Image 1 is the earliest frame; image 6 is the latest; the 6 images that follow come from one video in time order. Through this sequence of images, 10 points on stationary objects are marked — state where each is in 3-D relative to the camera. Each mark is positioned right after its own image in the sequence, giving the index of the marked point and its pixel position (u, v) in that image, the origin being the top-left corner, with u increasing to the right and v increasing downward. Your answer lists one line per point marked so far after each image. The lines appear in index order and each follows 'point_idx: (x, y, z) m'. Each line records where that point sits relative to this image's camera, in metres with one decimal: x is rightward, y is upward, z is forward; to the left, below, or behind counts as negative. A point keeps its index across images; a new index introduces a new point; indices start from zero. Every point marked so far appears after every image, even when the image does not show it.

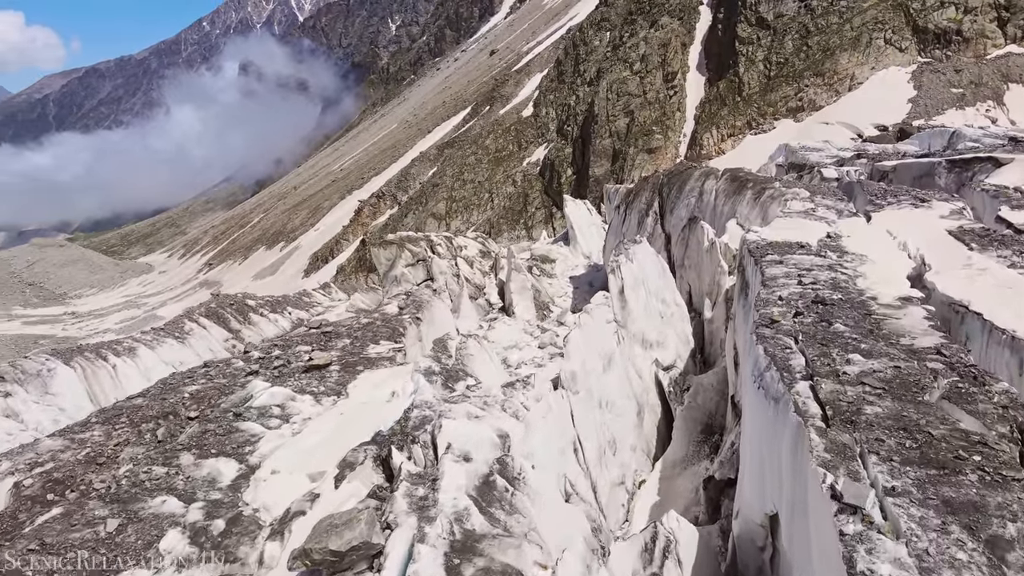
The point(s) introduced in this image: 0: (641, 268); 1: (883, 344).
0: (+1.8, +0.3, +10.5) m
1: (+2.5, -0.4, +5.0) m
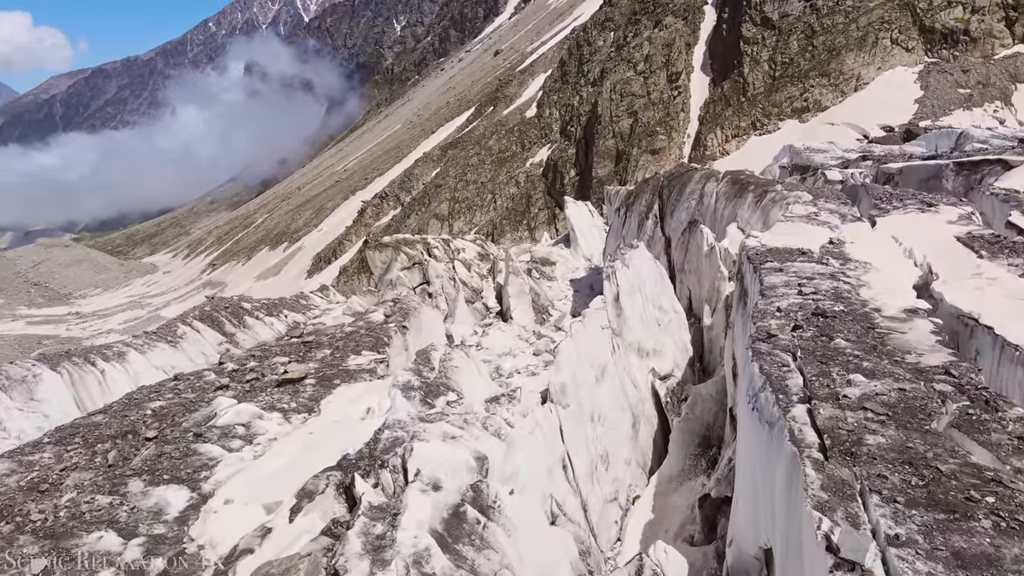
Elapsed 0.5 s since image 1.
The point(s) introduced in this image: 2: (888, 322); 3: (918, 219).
0: (+1.7, +0.2, +10.2) m
1: (+2.4, -0.5, +4.7) m
2: (+2.9, -0.3, +5.6) m
3: (+4.9, +0.8, +8.9) m
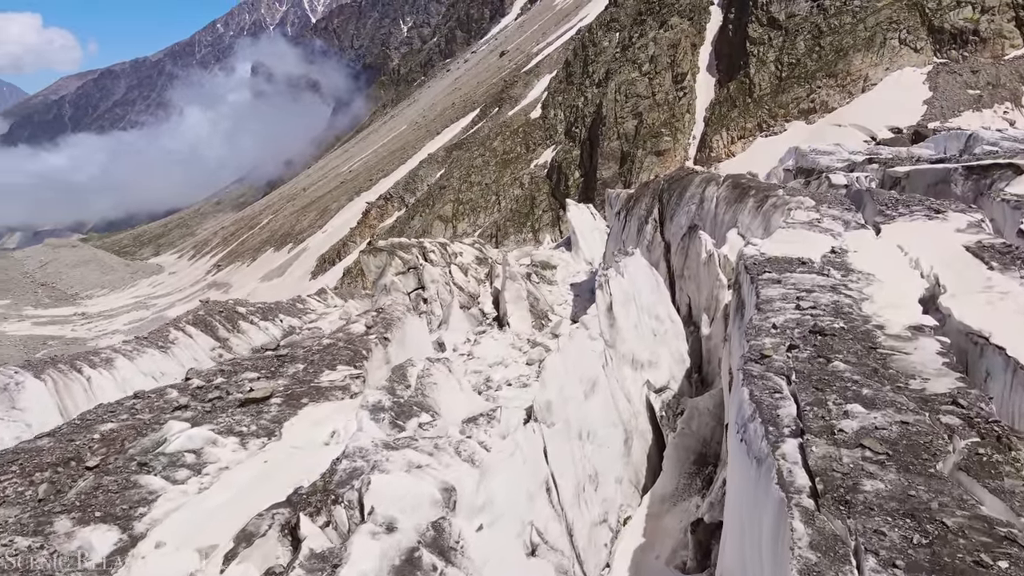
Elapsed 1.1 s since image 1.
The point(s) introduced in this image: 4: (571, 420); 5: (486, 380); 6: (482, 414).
0: (+1.6, +0.1, +9.8) m
1: (+2.2, -0.6, +4.3) m
2: (+2.7, -0.4, +5.2) m
3: (+4.8, +0.7, +8.5) m
4: (+0.6, -1.3, +7.3) m
5: (-0.4, -1.3, +10.2) m
6: (-0.3, -1.1, +6.4) m
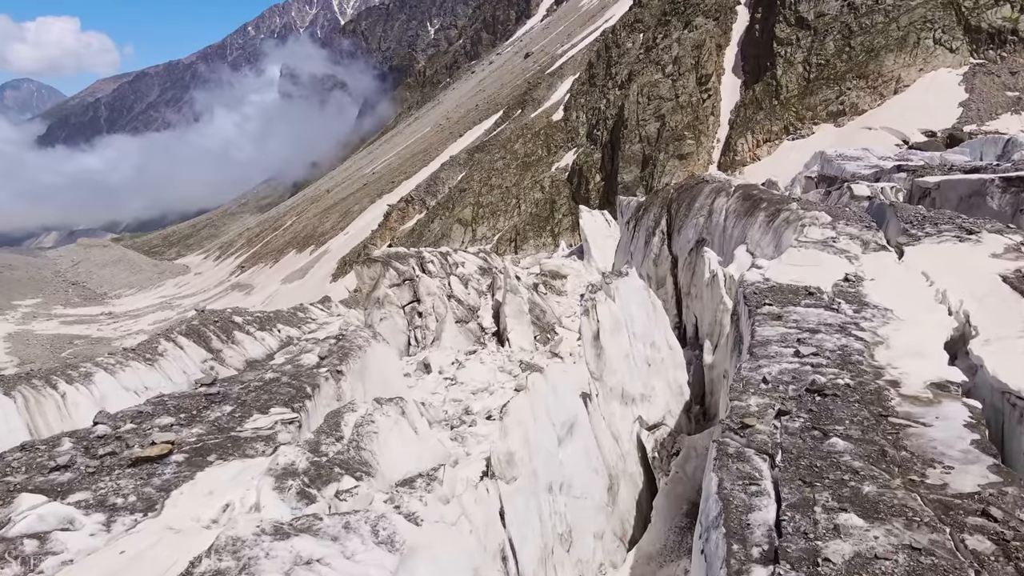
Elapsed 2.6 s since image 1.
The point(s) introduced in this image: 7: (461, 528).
0: (+1.4, -0.2, +8.9) m
1: (+1.8, -0.9, +3.4) m
2: (+2.3, -0.7, +4.2) m
3: (+4.5, +0.4, +7.4) m
4: (+0.3, -1.6, +6.4) m
5: (-0.6, -1.6, +9.3) m
6: (-0.7, -1.4, +5.5) m
7: (-0.4, -1.6, +5.0) m
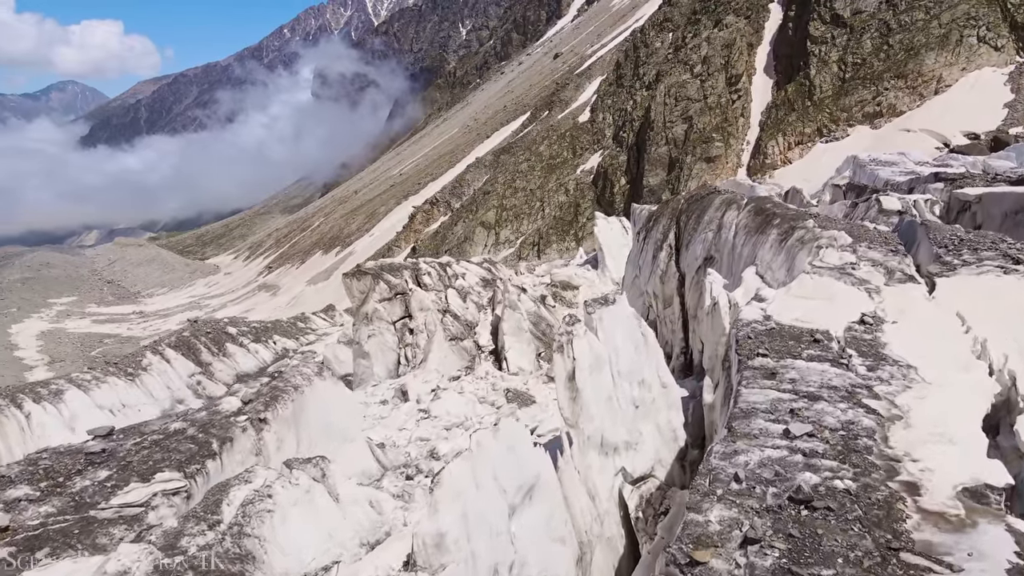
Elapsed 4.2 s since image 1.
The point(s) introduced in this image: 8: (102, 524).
0: (+1.0, -0.5, +7.7) m
1: (+1.2, -1.2, +2.2) m
2: (+1.7, -1.0, +3.1) m
3: (+4.1, 0.0, +6.2) m
4: (-0.2, -1.9, +5.3) m
5: (-1.0, -1.9, +8.3) m
6: (-1.1, -1.7, +4.4) m
7: (-0.9, -1.9, +3.9) m
8: (-2.5, -1.5, +4.6) m
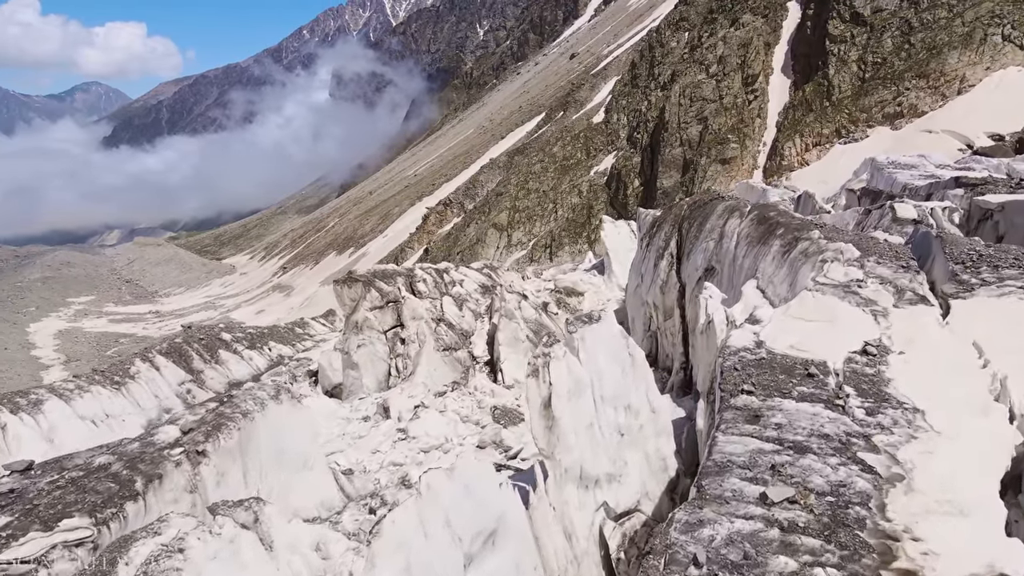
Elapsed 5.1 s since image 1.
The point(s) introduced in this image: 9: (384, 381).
0: (+0.8, -0.7, +7.1) m
1: (+0.8, -1.4, +1.6) m
2: (+1.4, -1.2, +2.4) m
3: (+3.8, -0.1, +5.5) m
4: (-0.5, -2.1, +4.7) m
5: (-1.2, -2.0, +7.7) m
6: (-1.5, -1.8, +3.9) m
7: (-1.2, -2.1, +3.3) m
8: (-2.9, -1.6, +4.1) m
9: (-2.4, -1.7, +13.7) m
